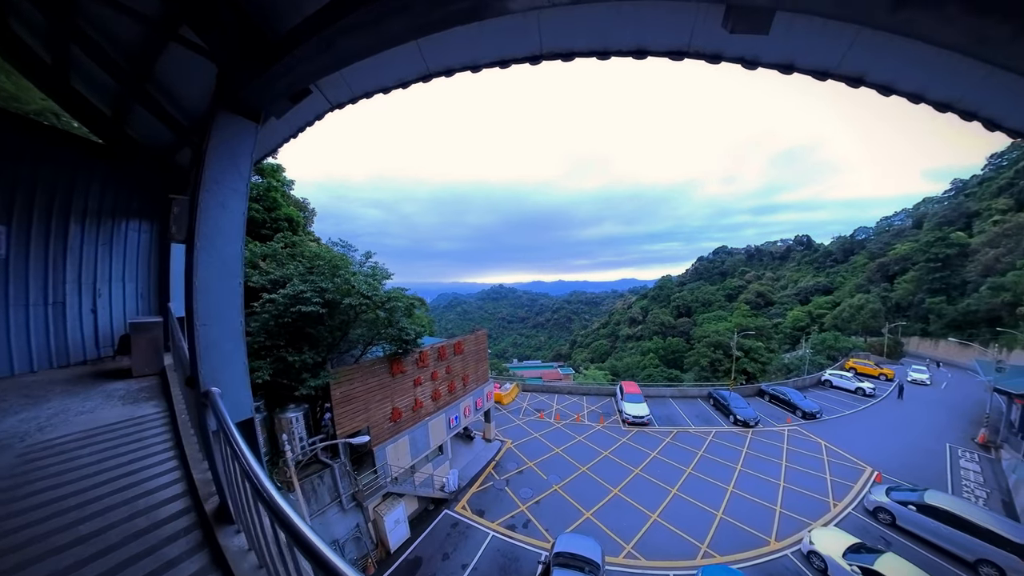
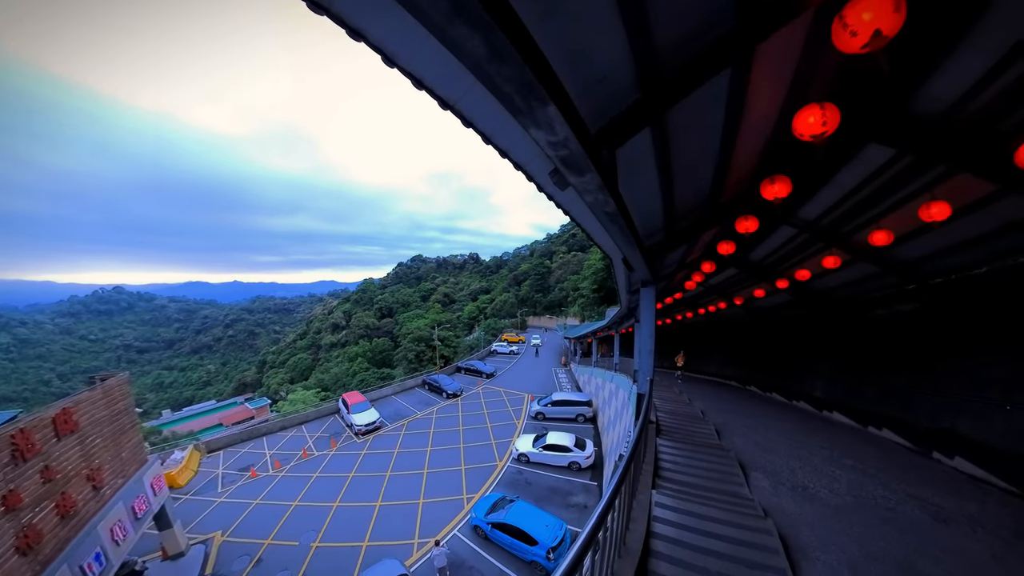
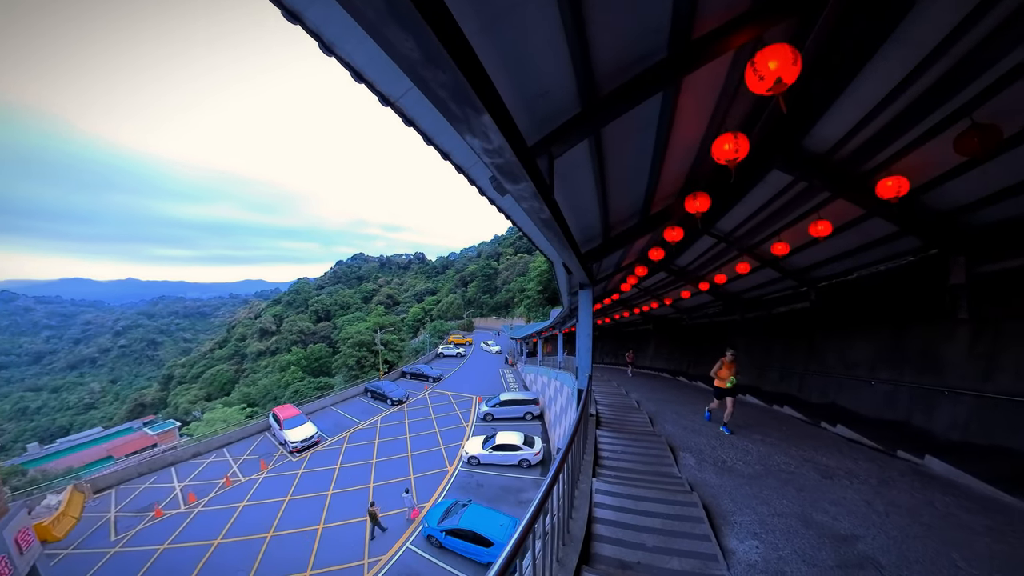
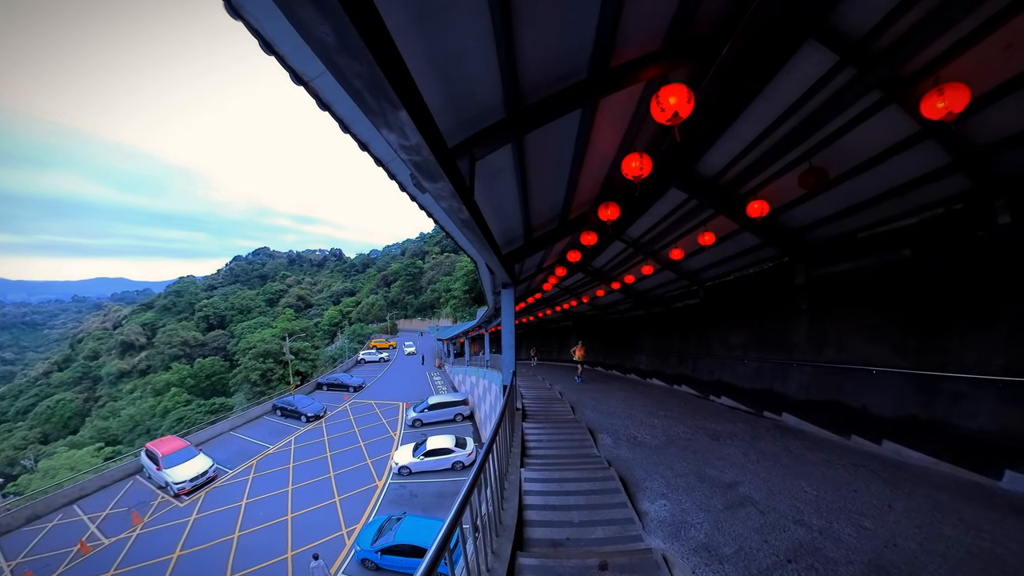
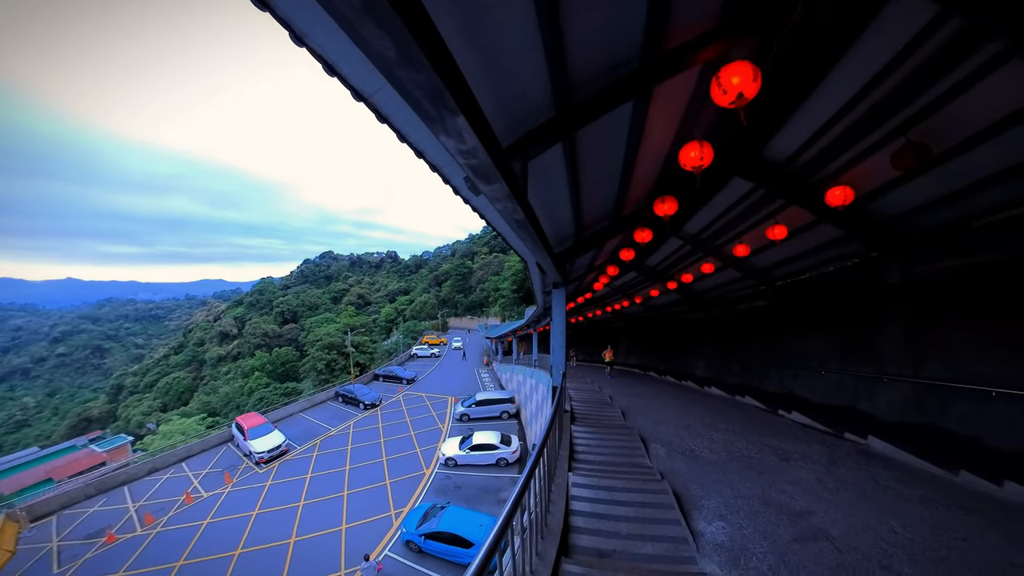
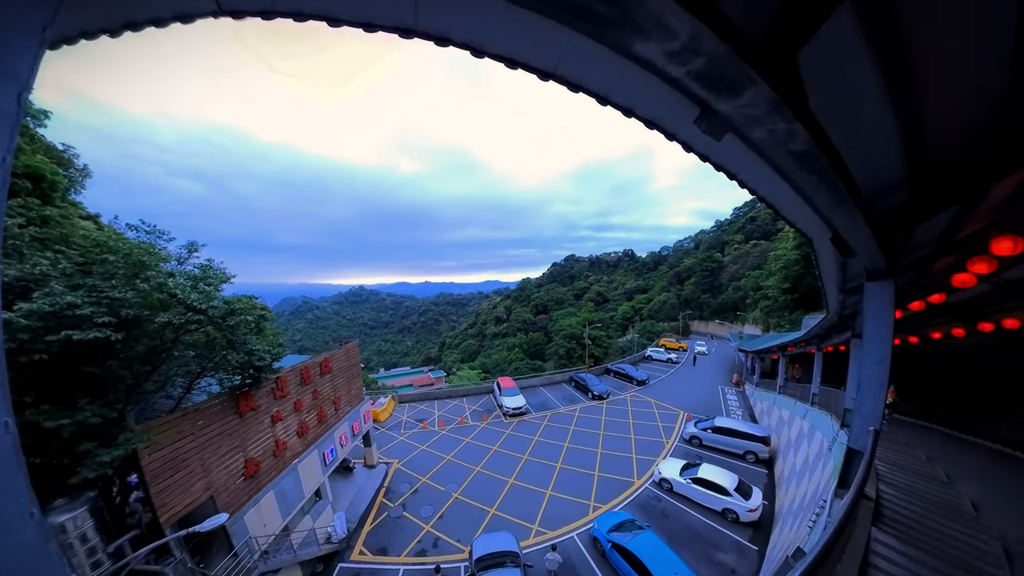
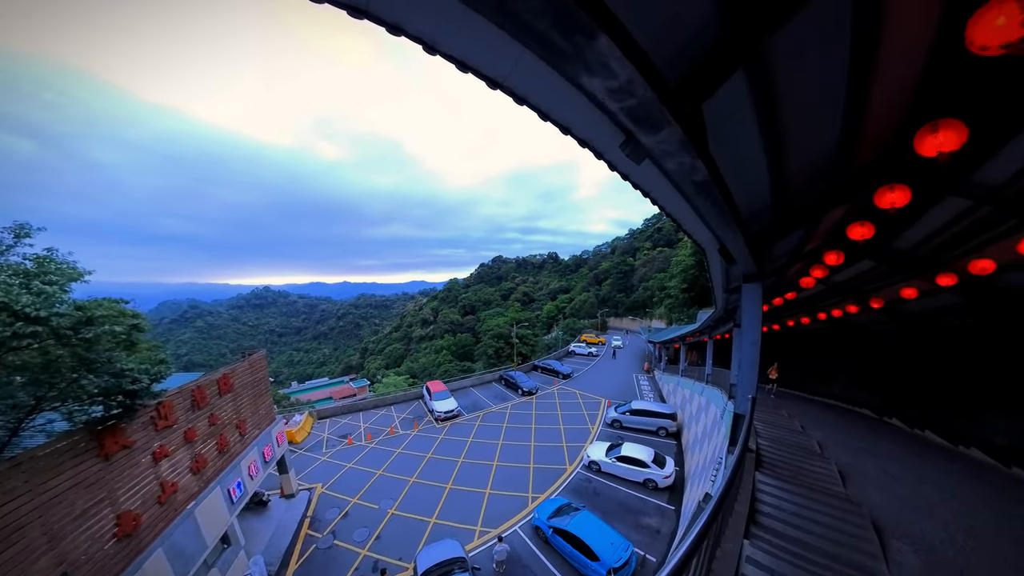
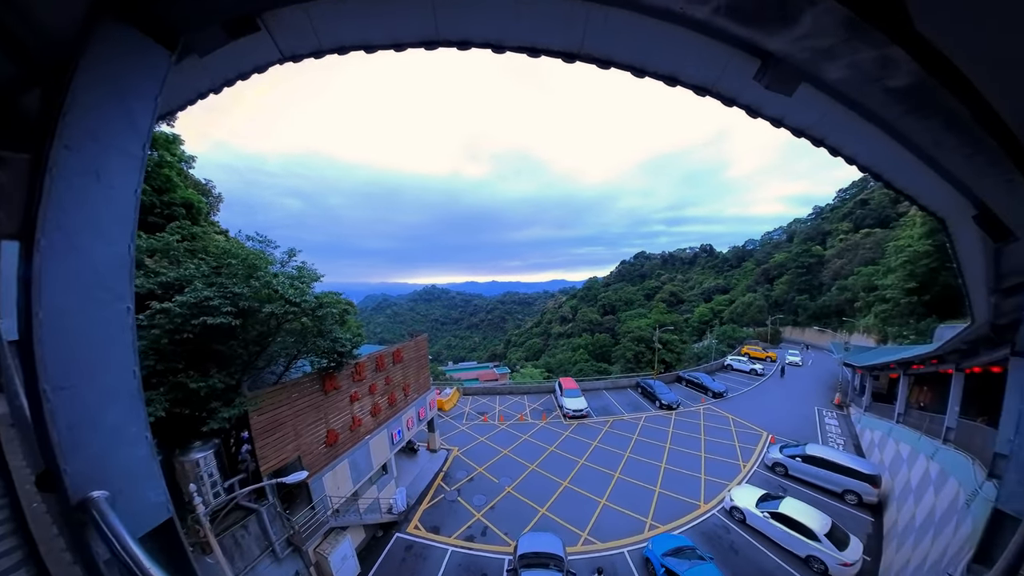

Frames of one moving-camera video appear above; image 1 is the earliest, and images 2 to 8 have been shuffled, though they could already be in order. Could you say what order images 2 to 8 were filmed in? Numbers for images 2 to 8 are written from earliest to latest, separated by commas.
8, 6, 7, 2, 5, 4, 3
